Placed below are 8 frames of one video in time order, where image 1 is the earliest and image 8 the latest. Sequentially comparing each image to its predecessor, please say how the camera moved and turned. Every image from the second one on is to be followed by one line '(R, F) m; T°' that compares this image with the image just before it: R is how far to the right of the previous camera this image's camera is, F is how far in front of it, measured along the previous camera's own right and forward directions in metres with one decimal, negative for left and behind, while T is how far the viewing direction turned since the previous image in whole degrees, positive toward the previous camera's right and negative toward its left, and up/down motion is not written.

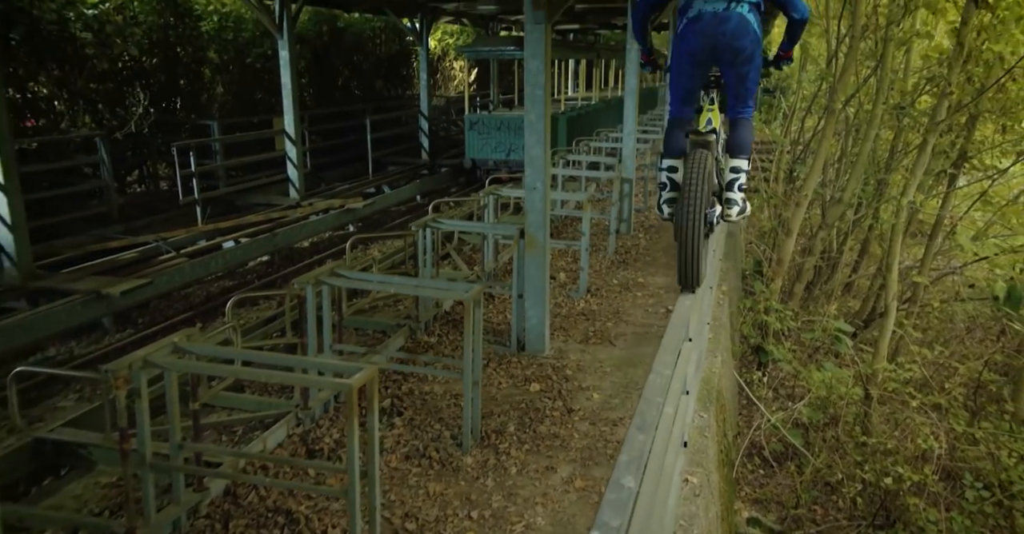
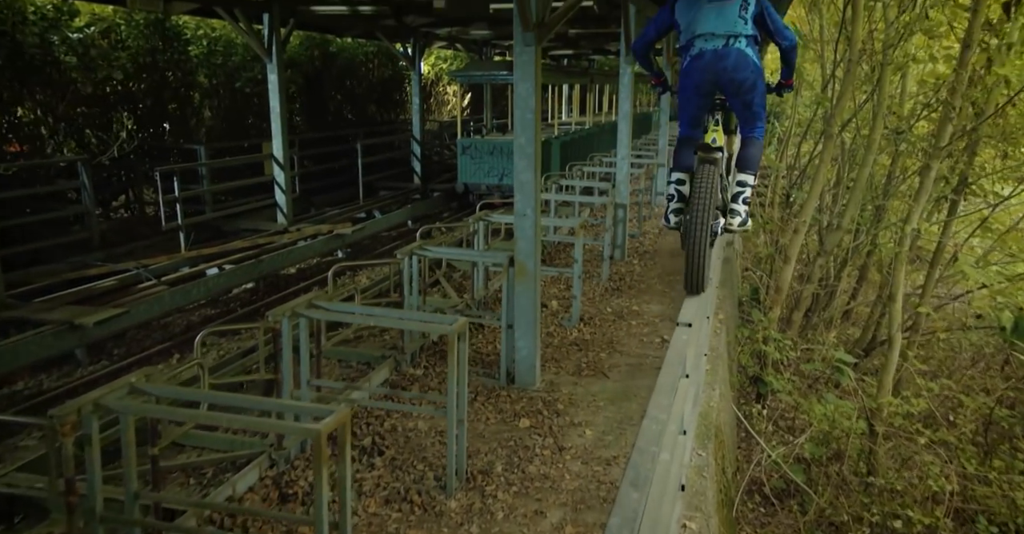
(0.0, +0.2) m; 0°
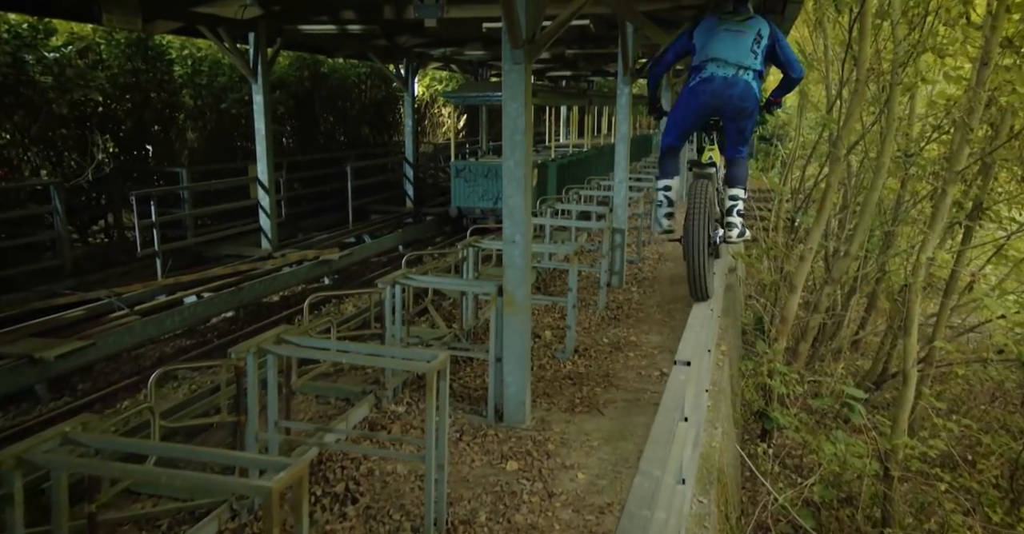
(+0.1, +0.4) m; 0°
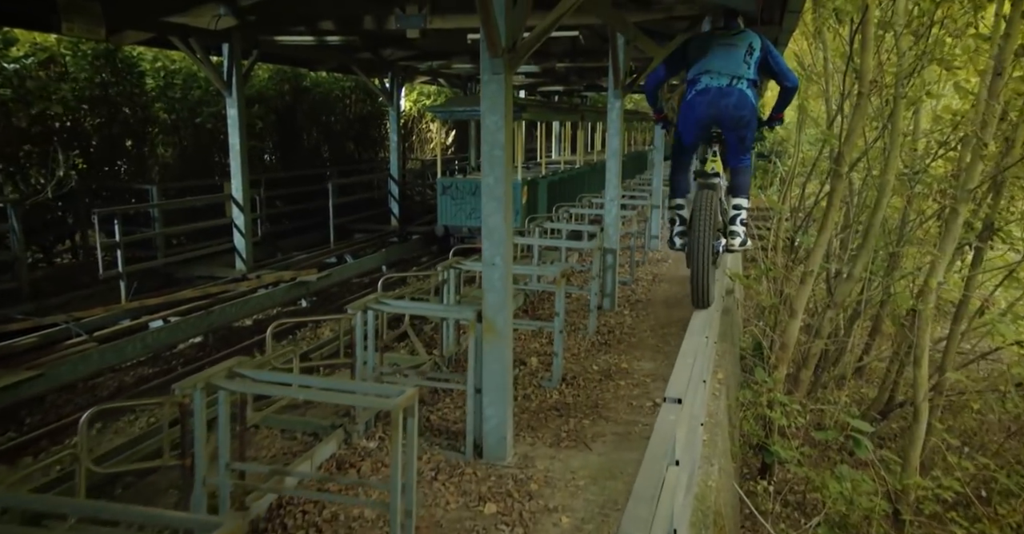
(+0.1, +0.5) m; 0°
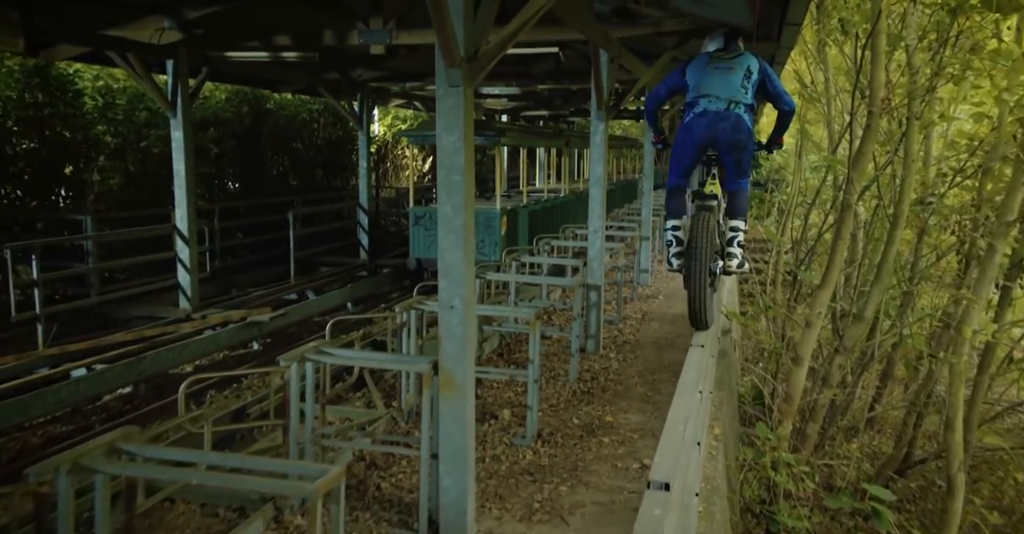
(+0.2, +0.9) m; 0°
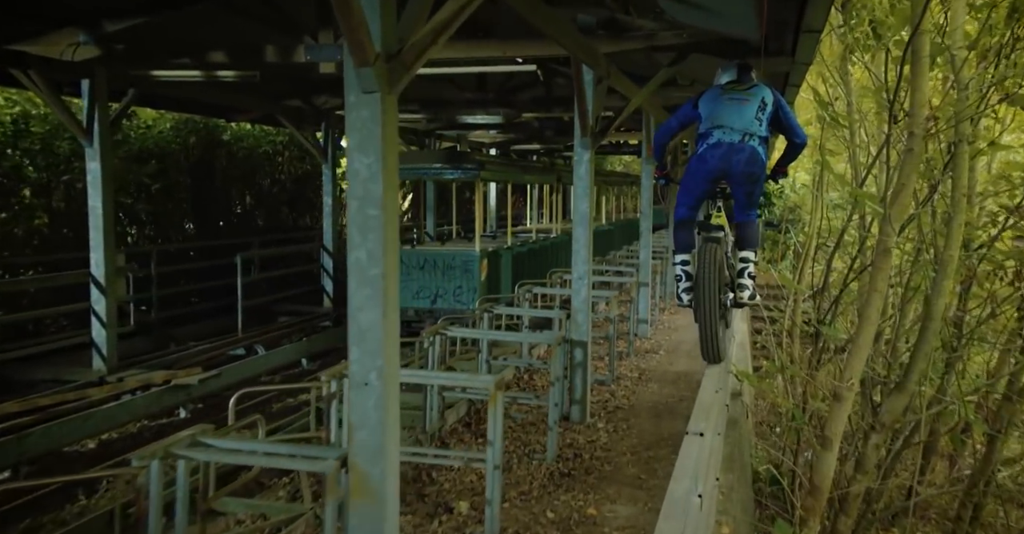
(+0.3, +1.3) m; -1°
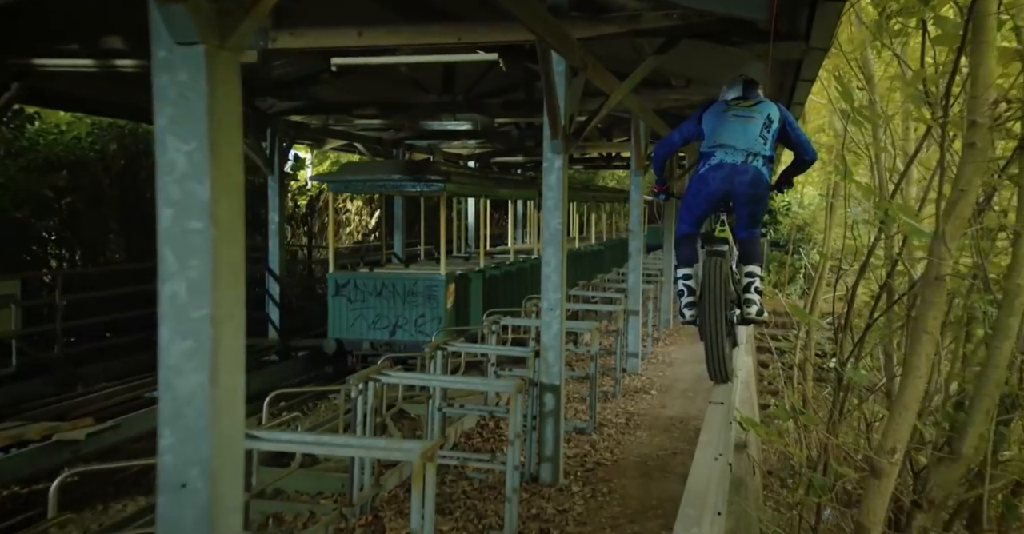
(+0.3, +1.3) m; 0°
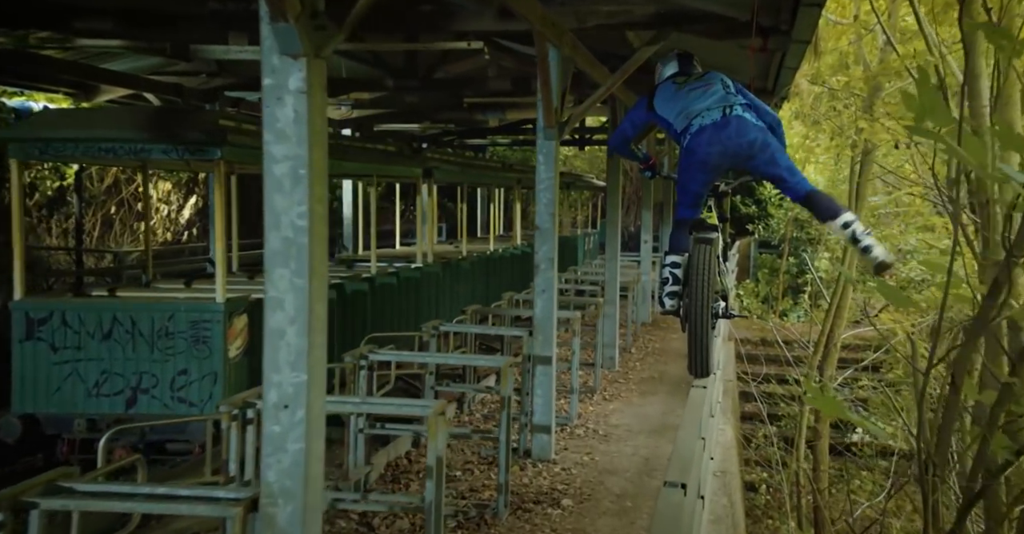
(+1.0, +3.6) m; +1°
